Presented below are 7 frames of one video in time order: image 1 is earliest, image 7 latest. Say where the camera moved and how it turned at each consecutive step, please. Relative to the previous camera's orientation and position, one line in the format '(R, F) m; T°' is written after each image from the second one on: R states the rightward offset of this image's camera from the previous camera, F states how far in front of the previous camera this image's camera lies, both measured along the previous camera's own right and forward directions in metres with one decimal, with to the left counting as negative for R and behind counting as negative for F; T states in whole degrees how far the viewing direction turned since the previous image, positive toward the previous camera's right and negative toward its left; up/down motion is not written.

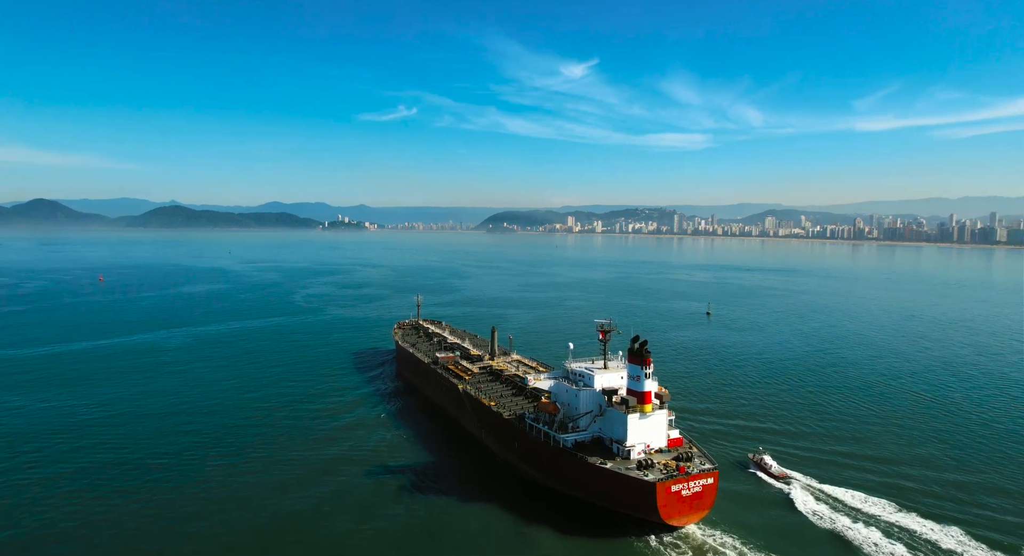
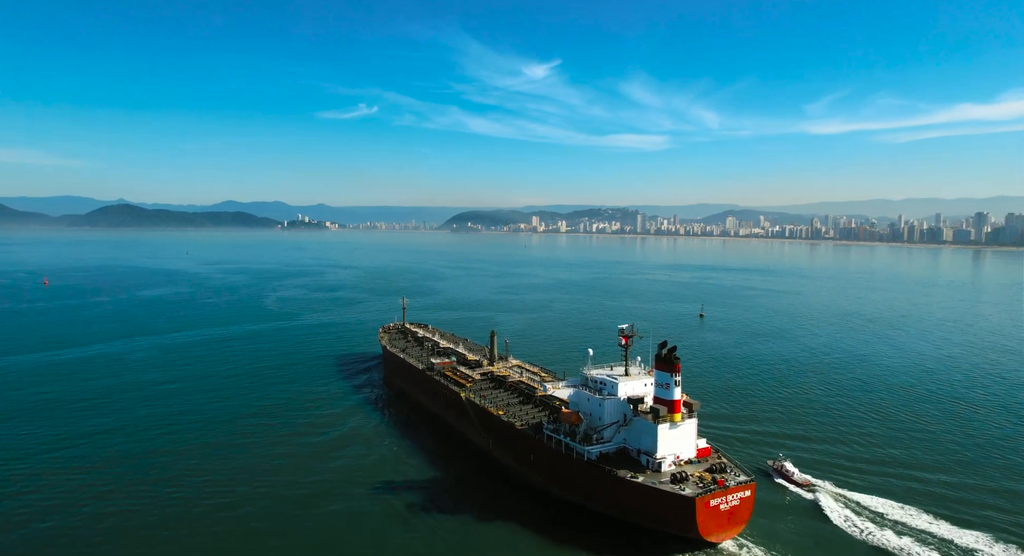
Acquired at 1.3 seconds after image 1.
(-1.9, +1.3) m; +3°
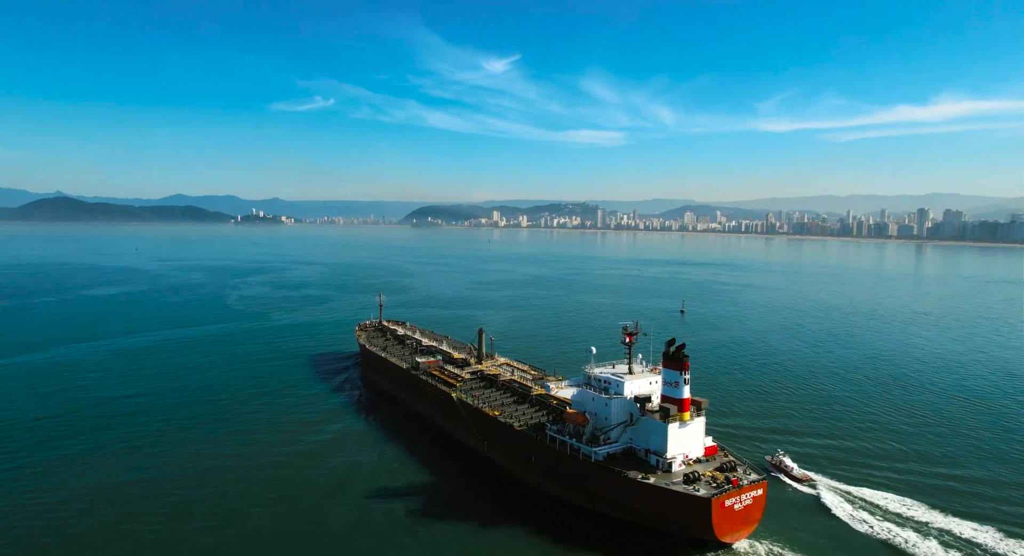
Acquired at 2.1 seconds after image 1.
(-1.4, +0.8) m; +4°
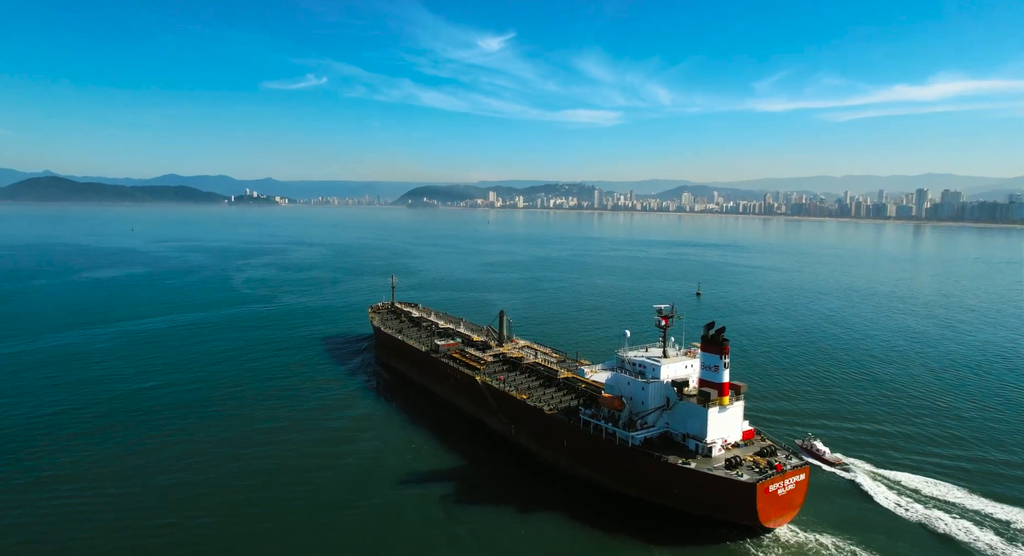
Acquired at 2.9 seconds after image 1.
(-1.3, +0.5) m; 0°
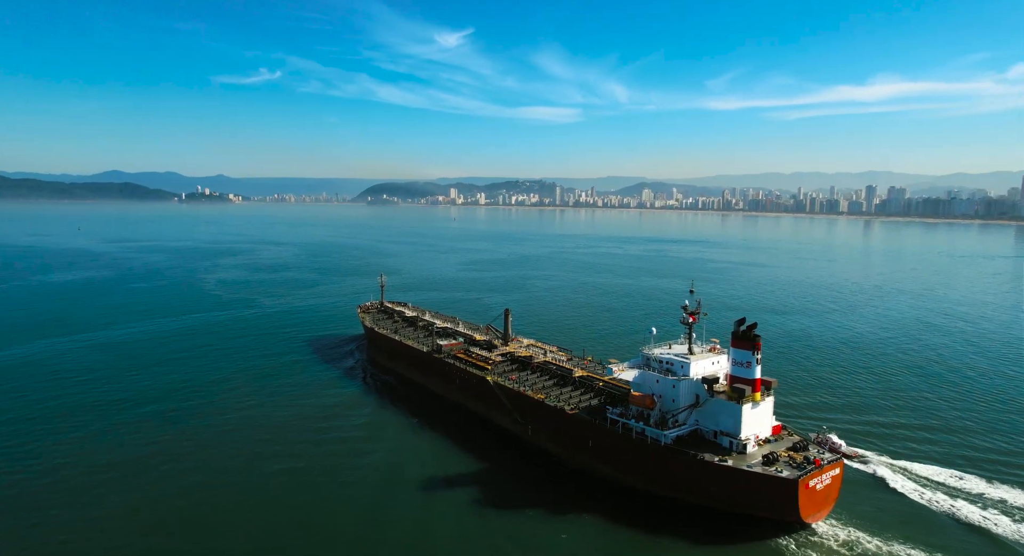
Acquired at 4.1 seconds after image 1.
(-2.1, +0.6) m; +3°
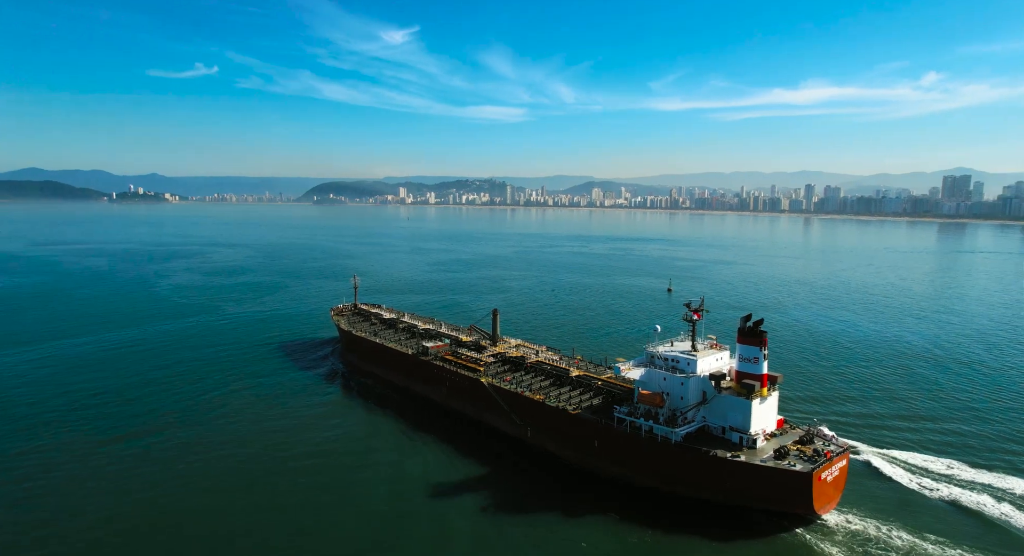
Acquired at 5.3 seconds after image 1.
(-1.8, +0.5) m; +5°
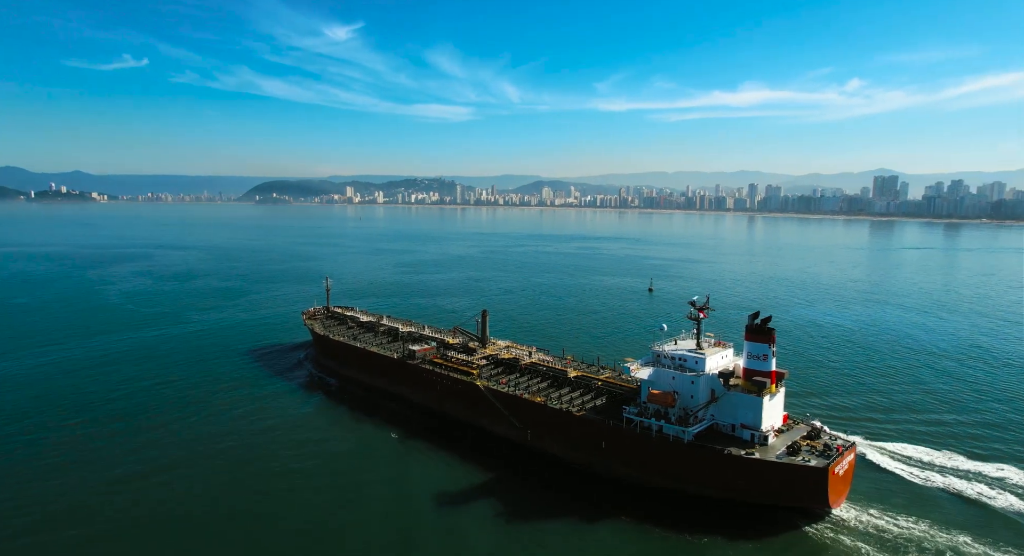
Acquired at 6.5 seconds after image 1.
(-1.8, +0.6) m; +5°
